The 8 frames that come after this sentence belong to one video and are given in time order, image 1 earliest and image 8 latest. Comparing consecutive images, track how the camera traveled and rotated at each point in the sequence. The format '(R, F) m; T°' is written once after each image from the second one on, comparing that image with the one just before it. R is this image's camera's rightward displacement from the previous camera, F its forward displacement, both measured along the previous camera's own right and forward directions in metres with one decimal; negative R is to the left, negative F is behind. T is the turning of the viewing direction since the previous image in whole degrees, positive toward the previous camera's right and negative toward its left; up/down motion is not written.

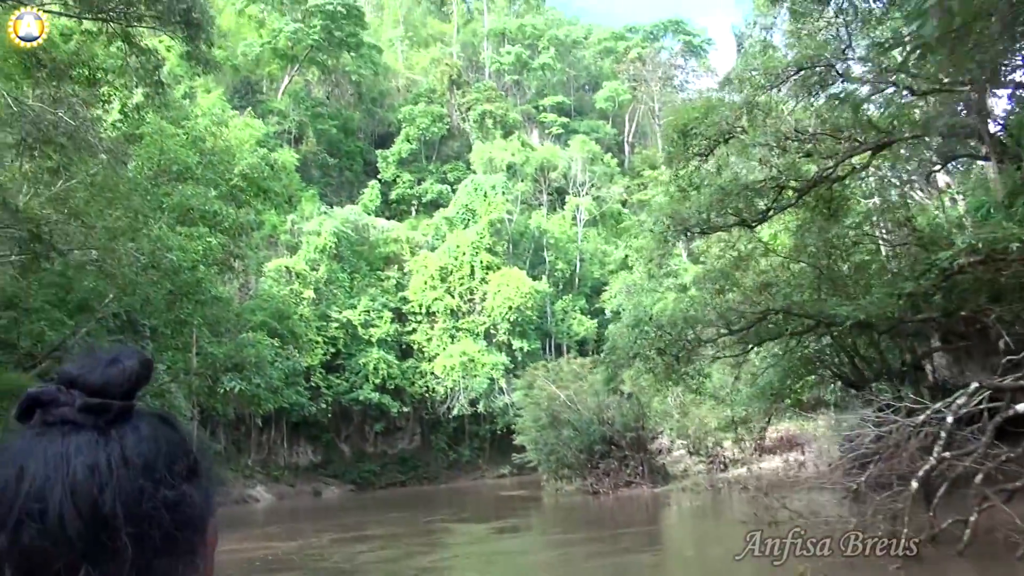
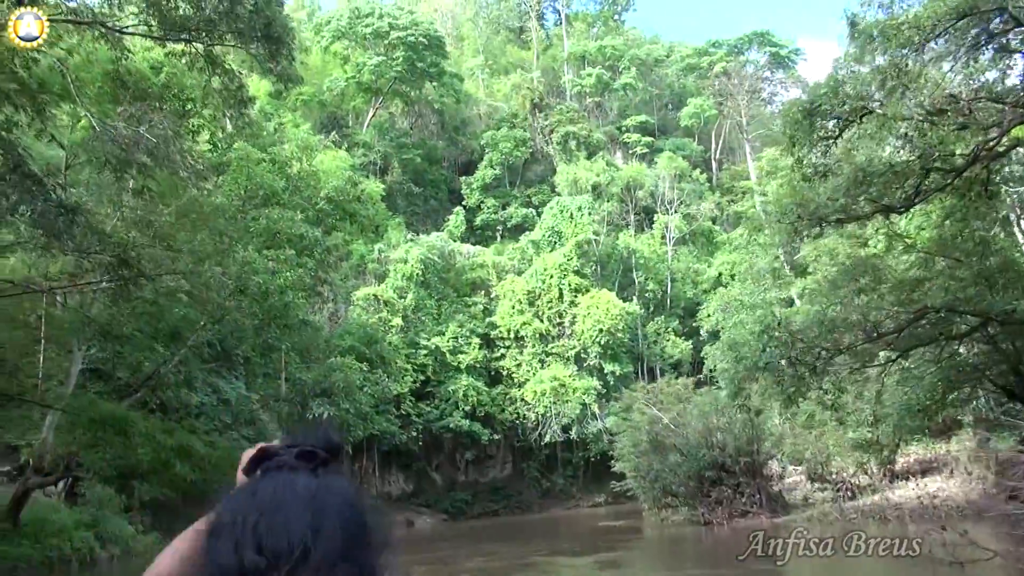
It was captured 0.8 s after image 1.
(-0.1, +0.6) m; -6°
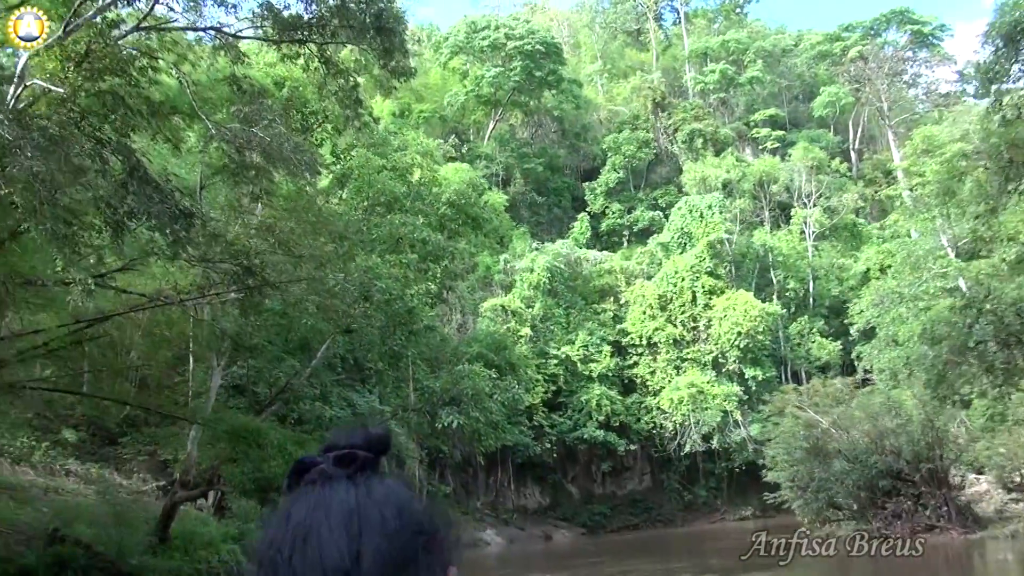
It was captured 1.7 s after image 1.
(-0.1, +0.6) m; -9°
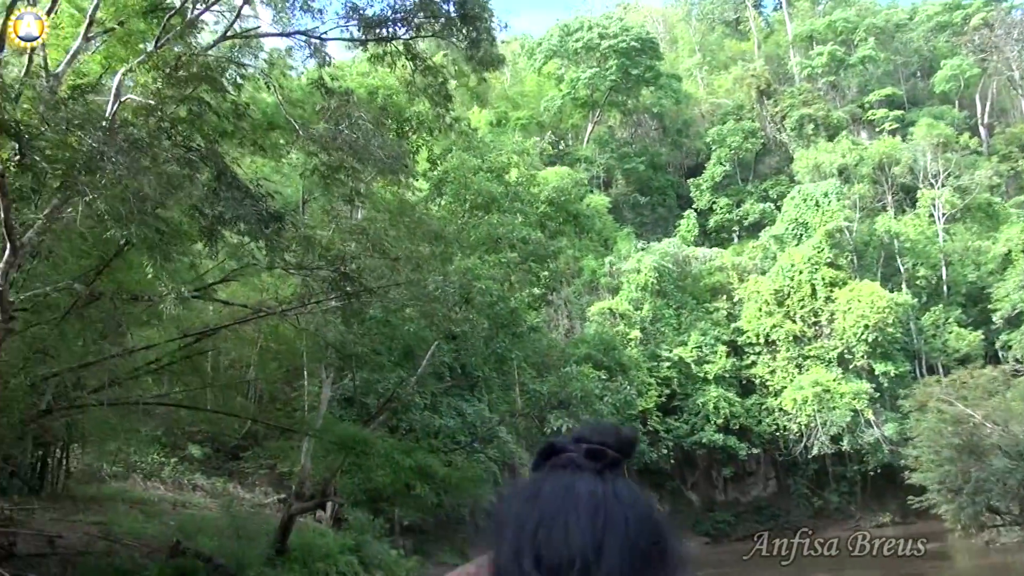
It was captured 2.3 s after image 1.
(0.0, +0.4) m; -8°
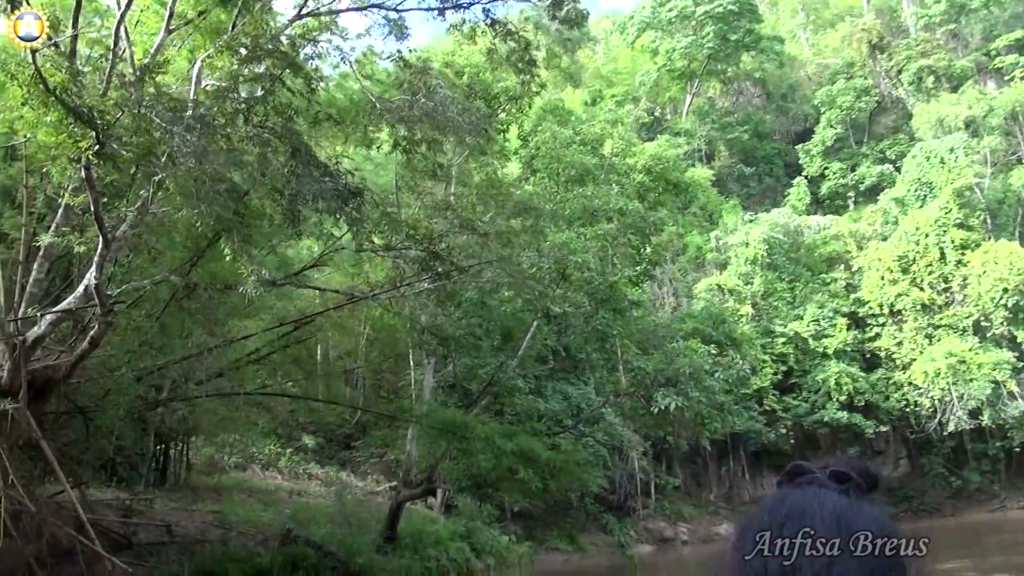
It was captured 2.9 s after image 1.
(+0.1, +0.4) m; -7°
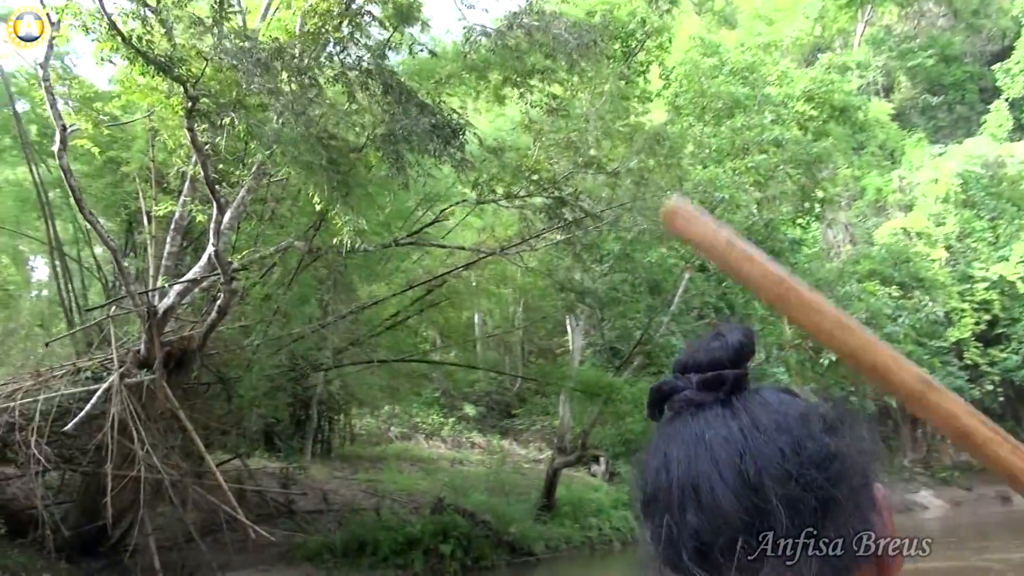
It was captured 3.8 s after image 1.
(+0.2, +0.6) m; -12°
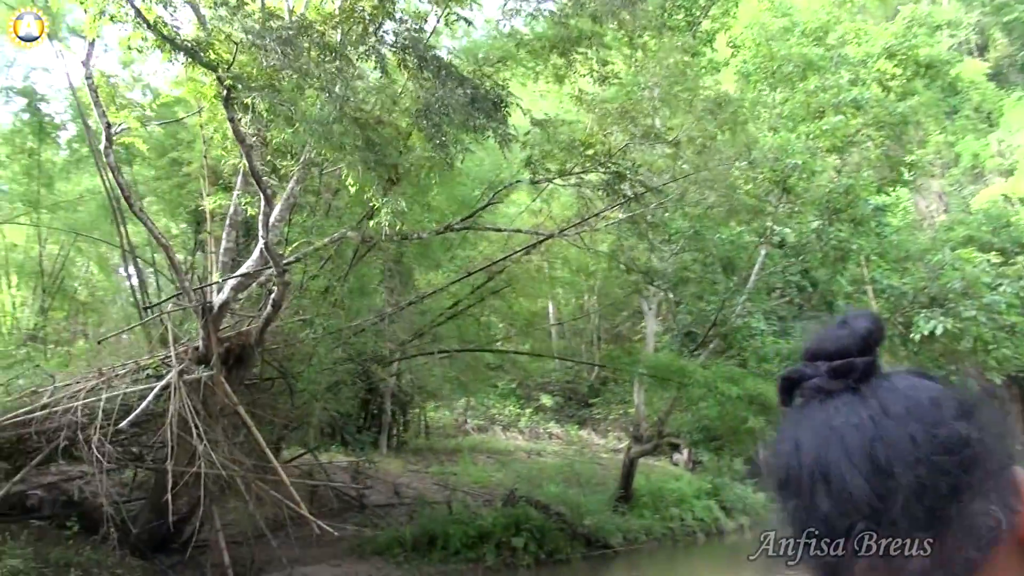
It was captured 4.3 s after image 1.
(+0.2, +0.3) m; -6°
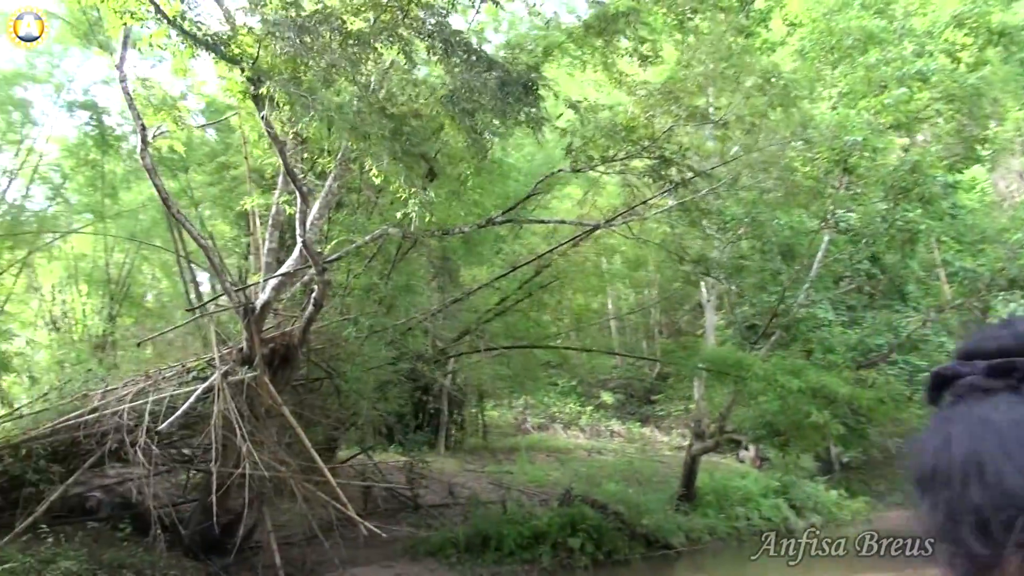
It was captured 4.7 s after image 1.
(+0.2, +0.2) m; -5°
